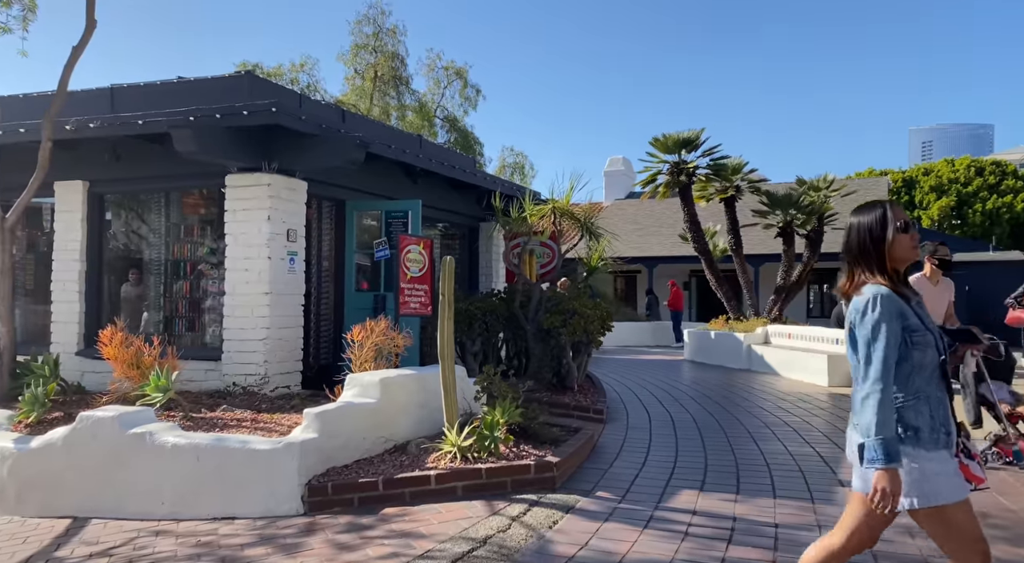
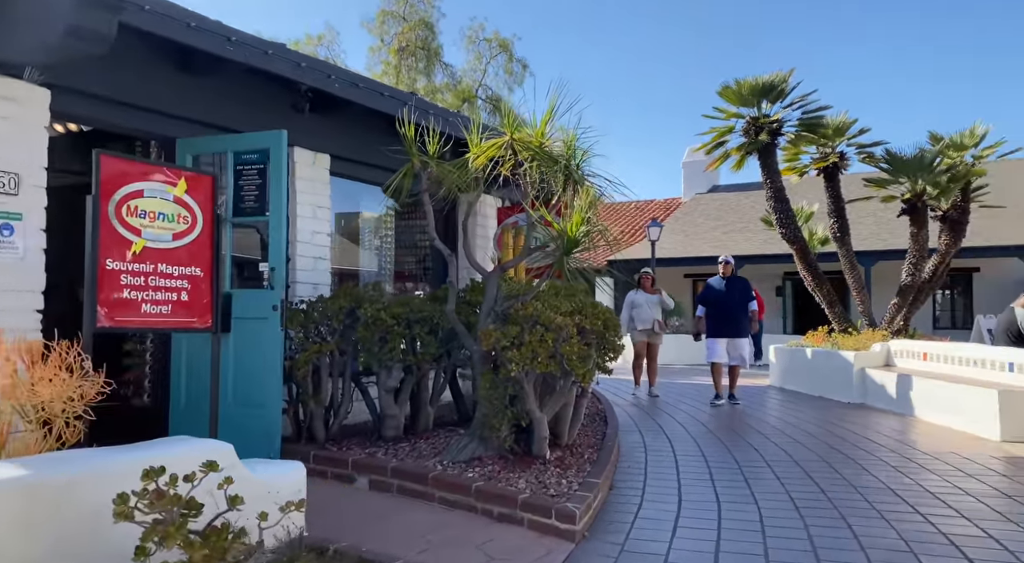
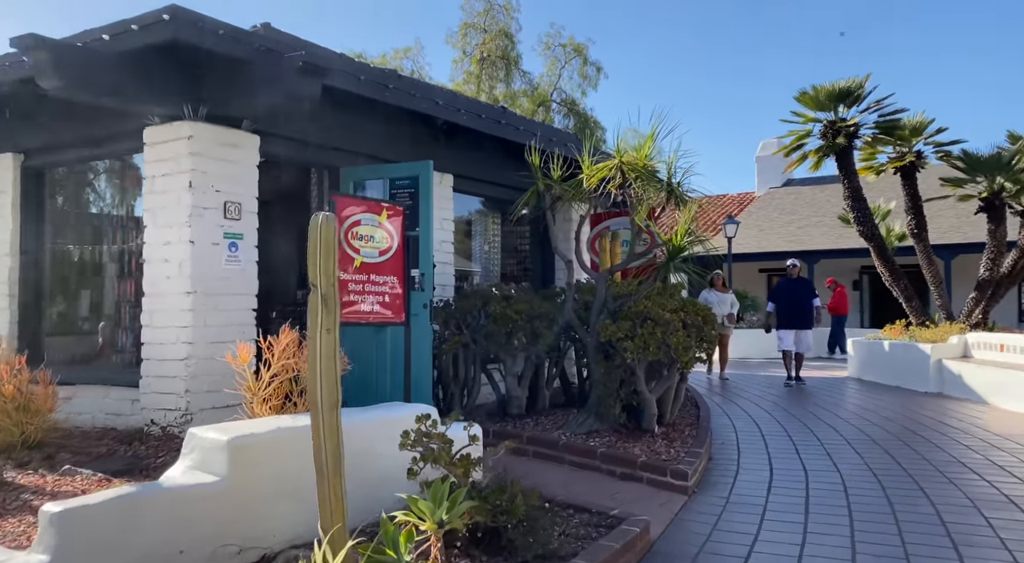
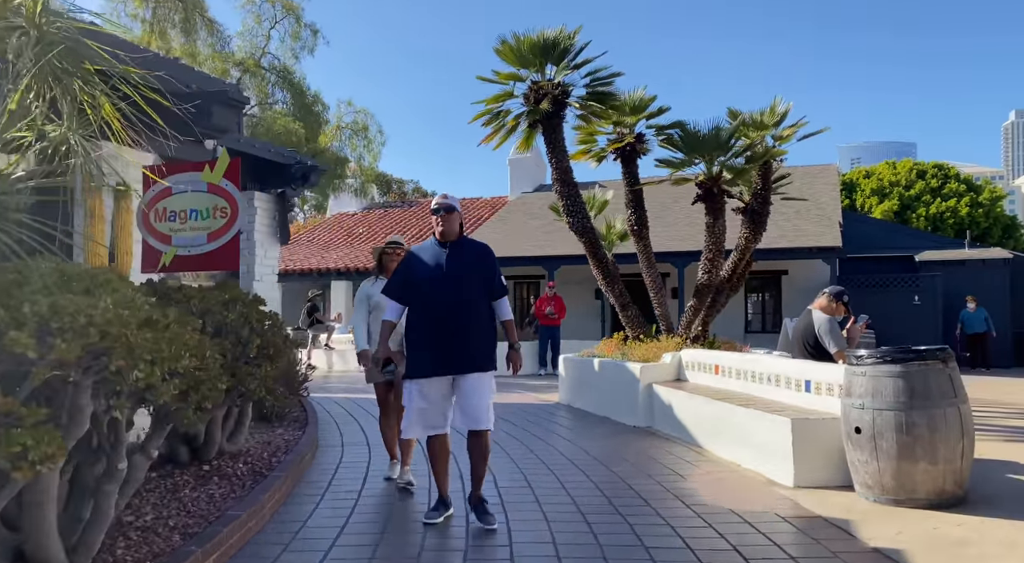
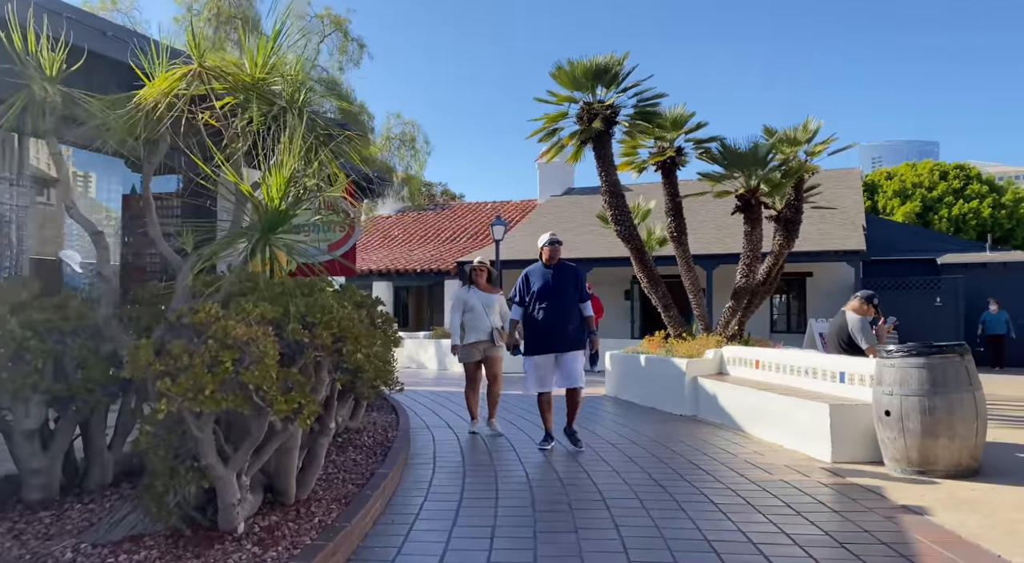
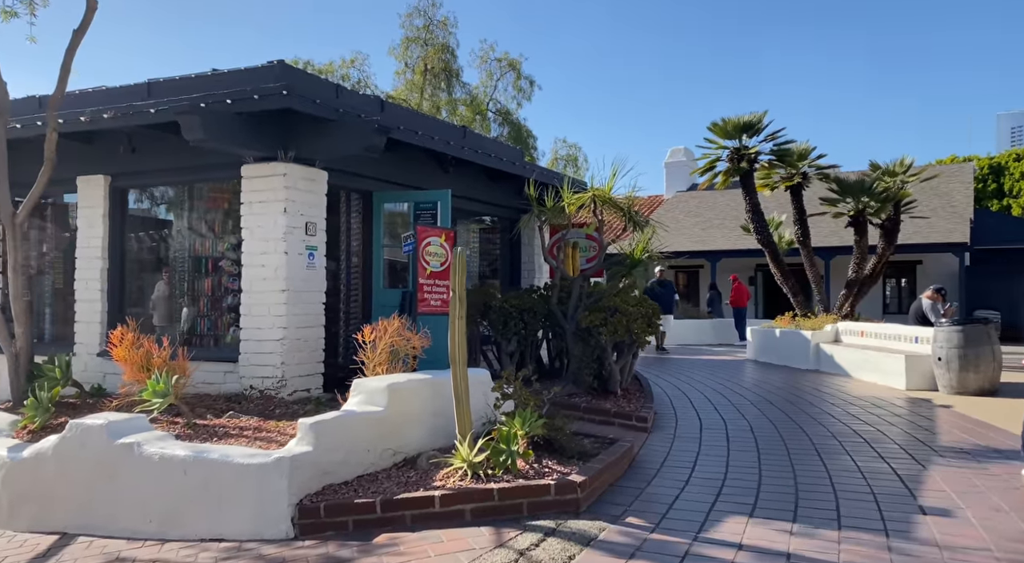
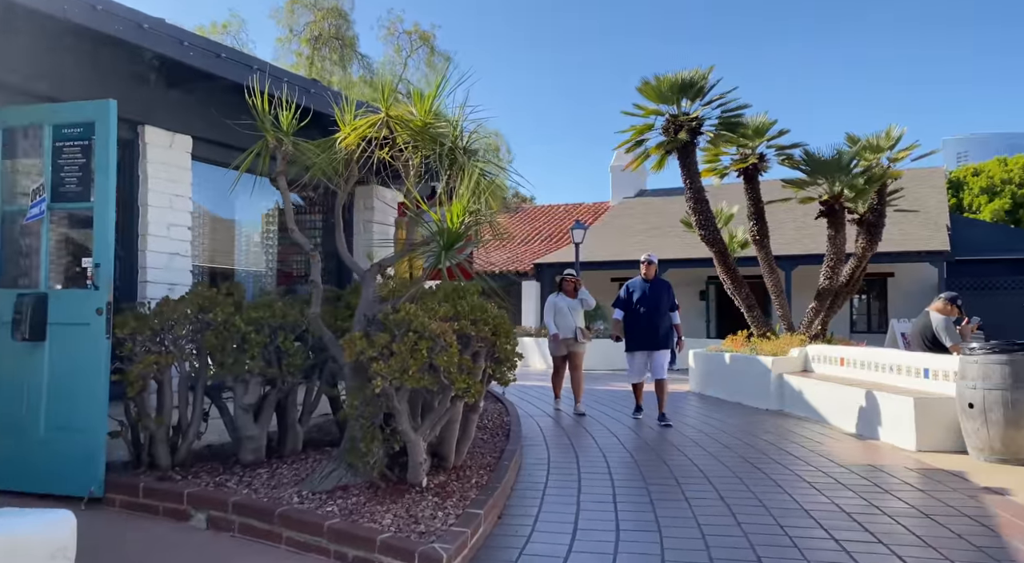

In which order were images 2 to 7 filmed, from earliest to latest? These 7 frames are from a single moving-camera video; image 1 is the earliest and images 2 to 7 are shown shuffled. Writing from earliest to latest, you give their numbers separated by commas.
6, 3, 2, 7, 5, 4
